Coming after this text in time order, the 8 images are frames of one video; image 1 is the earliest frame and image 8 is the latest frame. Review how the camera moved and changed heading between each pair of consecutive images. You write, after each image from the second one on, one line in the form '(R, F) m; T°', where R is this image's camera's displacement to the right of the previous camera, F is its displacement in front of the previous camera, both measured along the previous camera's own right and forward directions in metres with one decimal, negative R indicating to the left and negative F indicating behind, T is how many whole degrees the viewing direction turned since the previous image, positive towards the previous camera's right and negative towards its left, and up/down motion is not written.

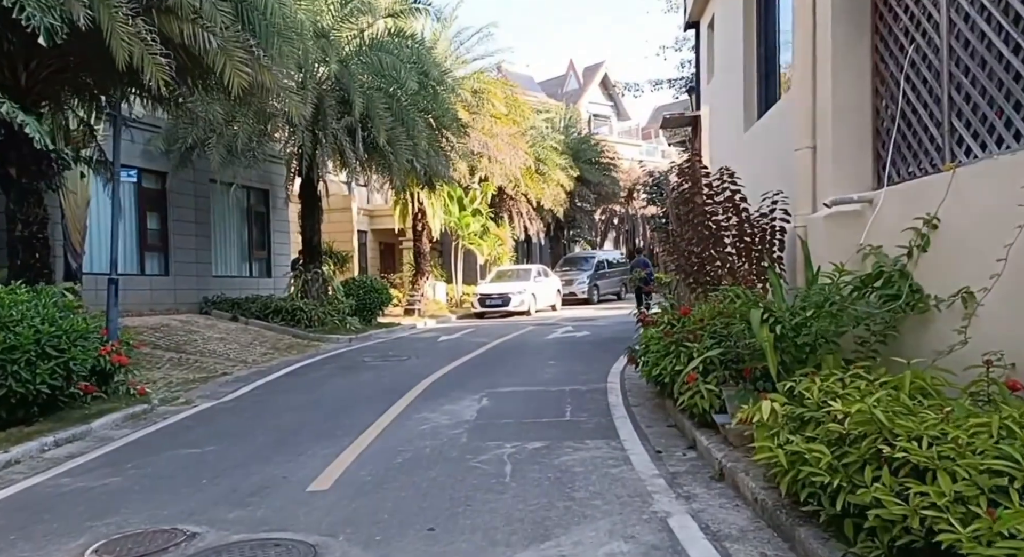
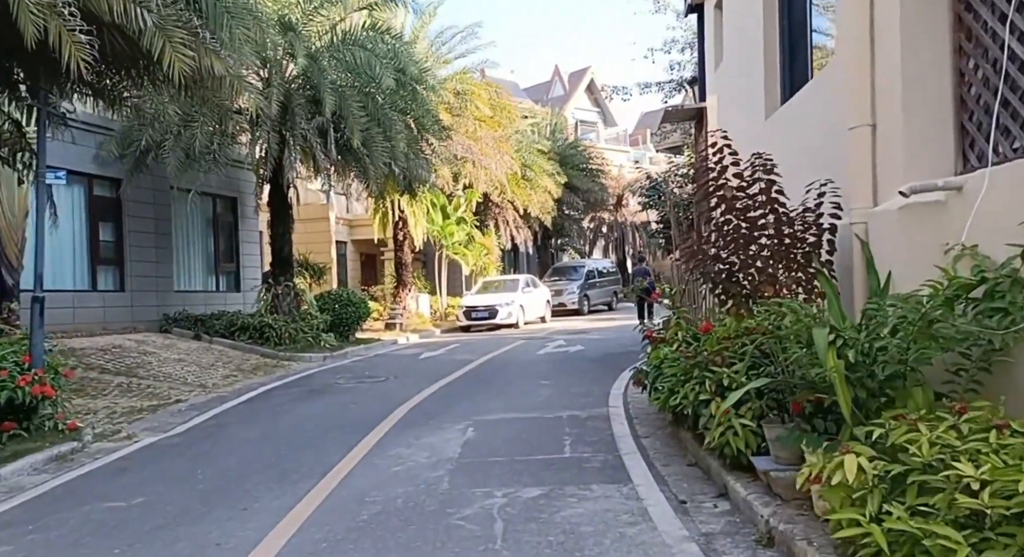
(0.0, +1.5) m; +1°
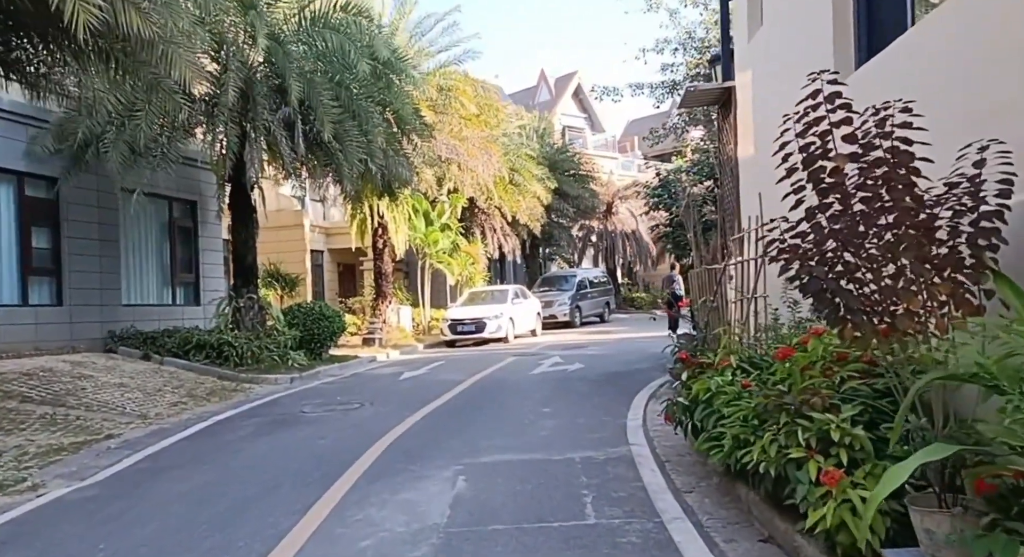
(-0.1, +2.1) m; +1°
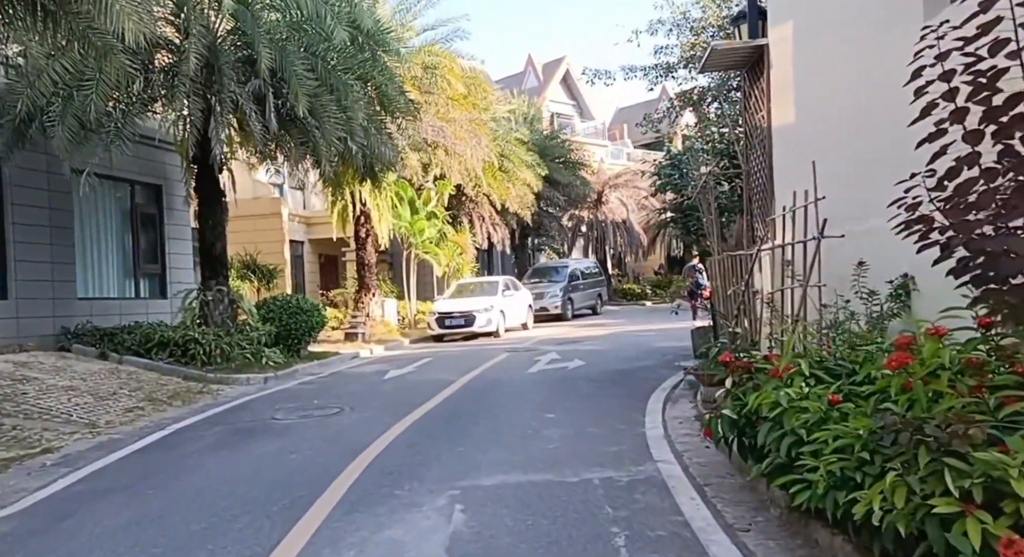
(-0.2, +1.5) m; +1°
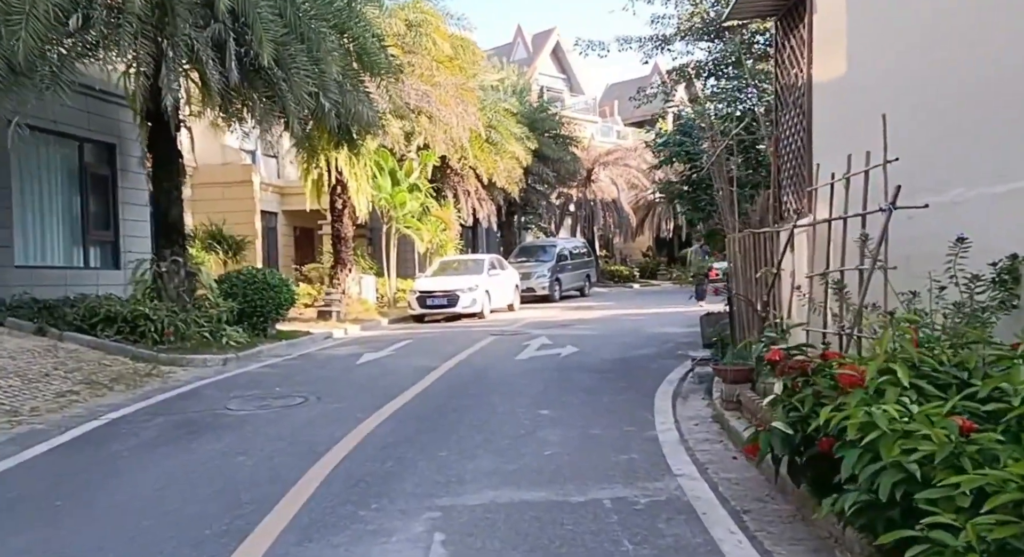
(-0.1, +1.5) m; +1°
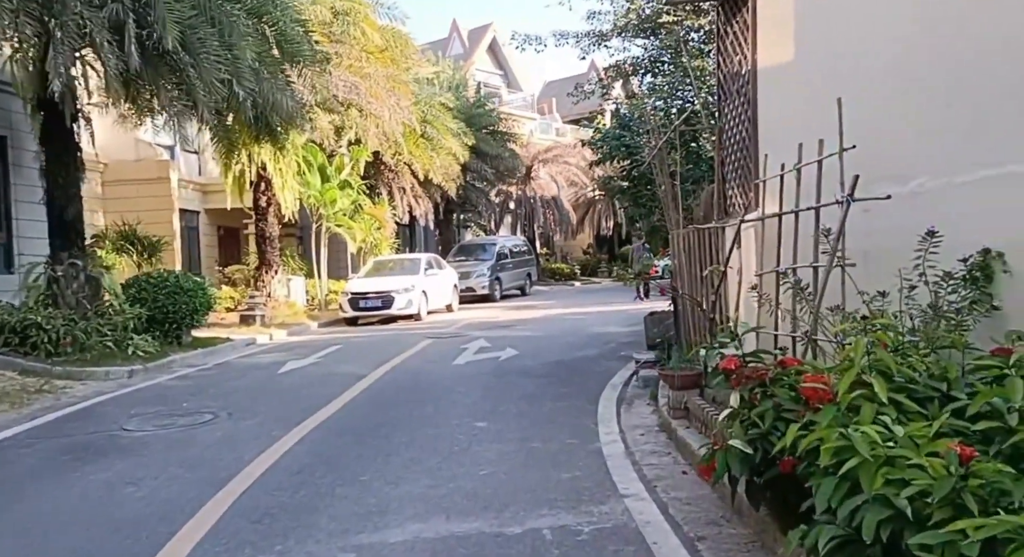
(+0.1, +0.7) m; +3°
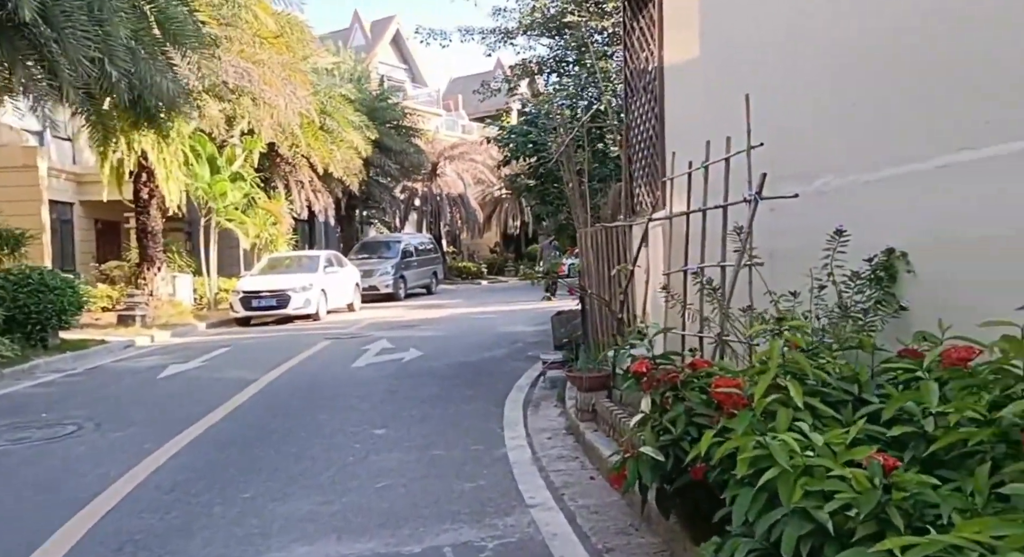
(0.0, +0.4) m; +5°
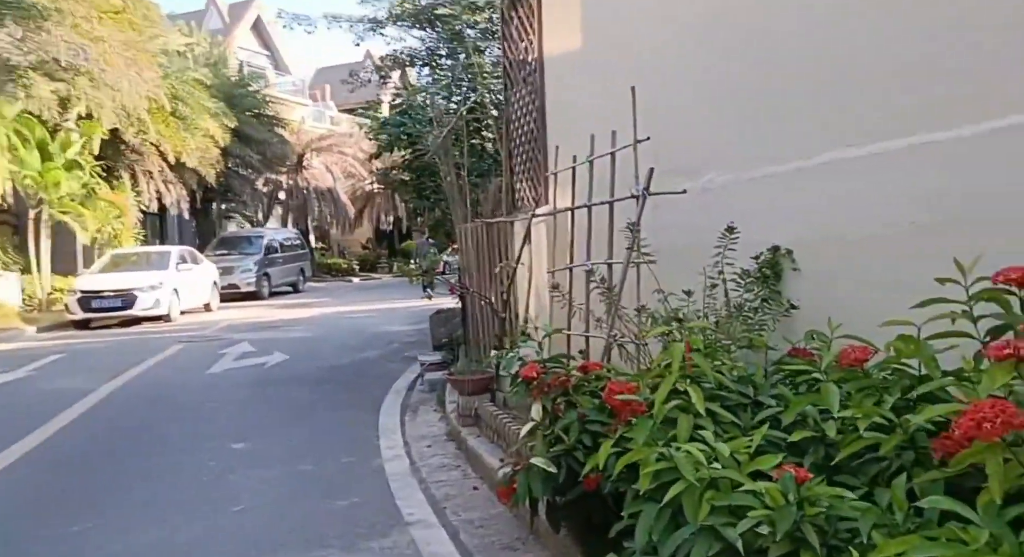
(0.0, +0.5) m; +7°
